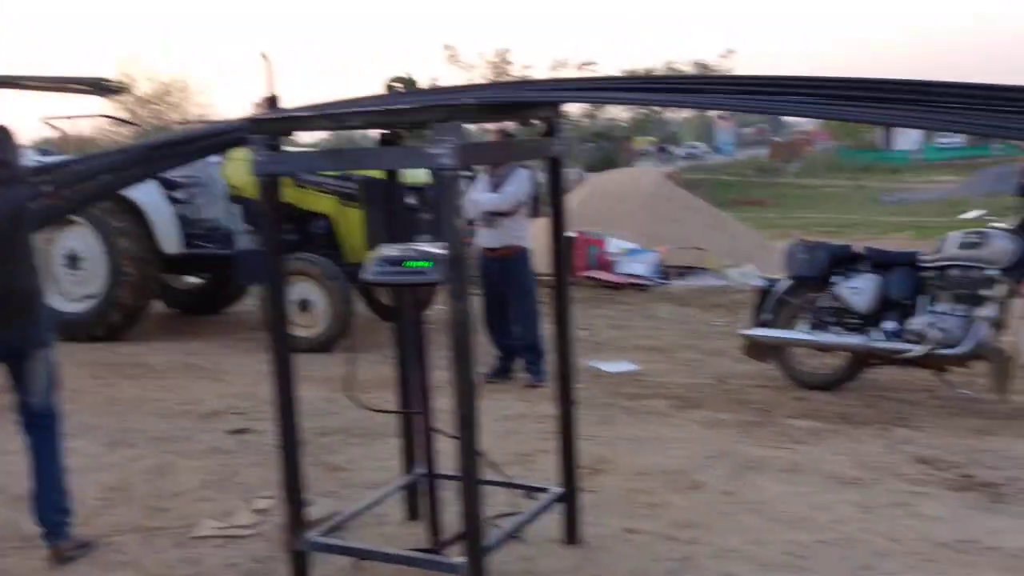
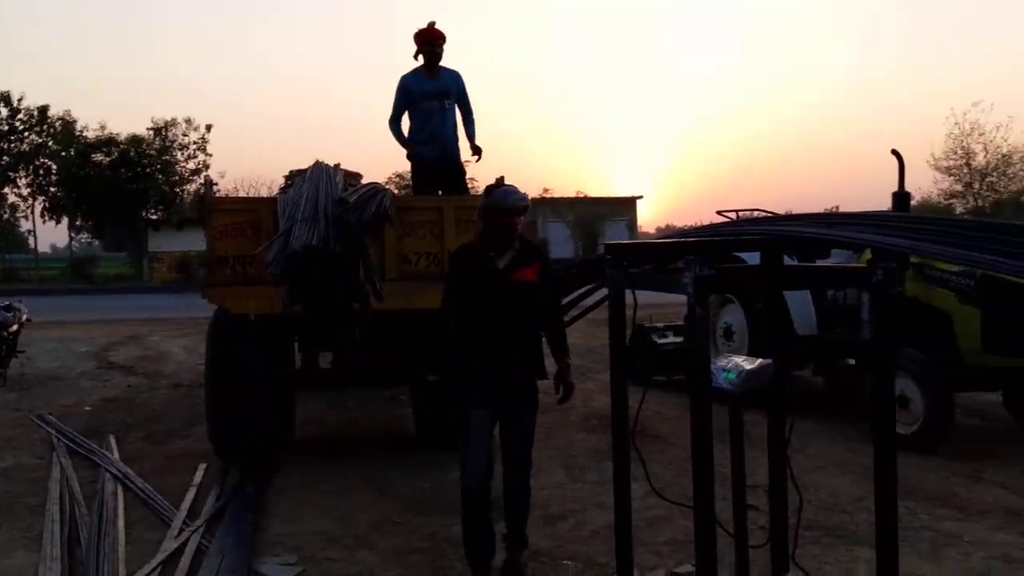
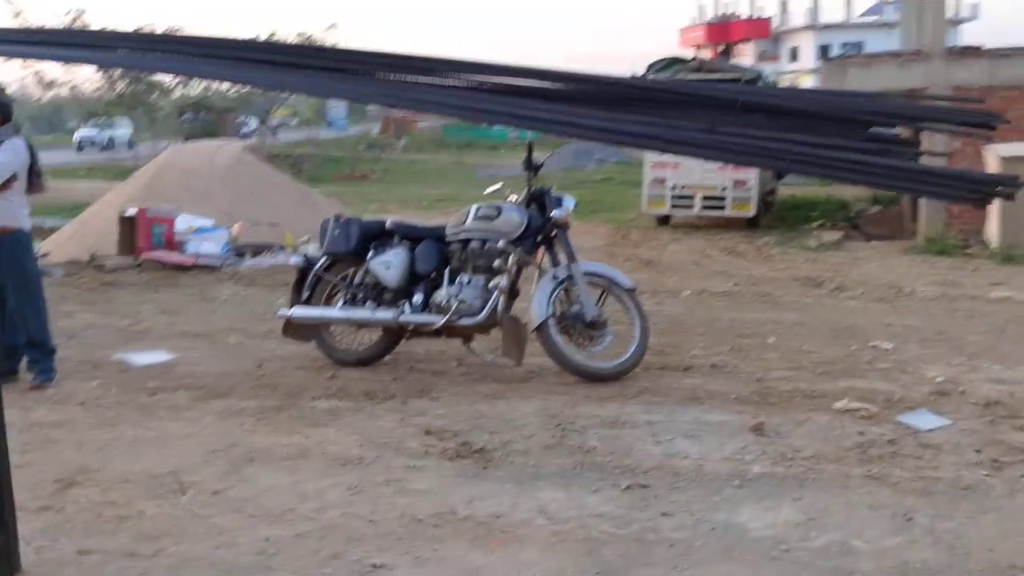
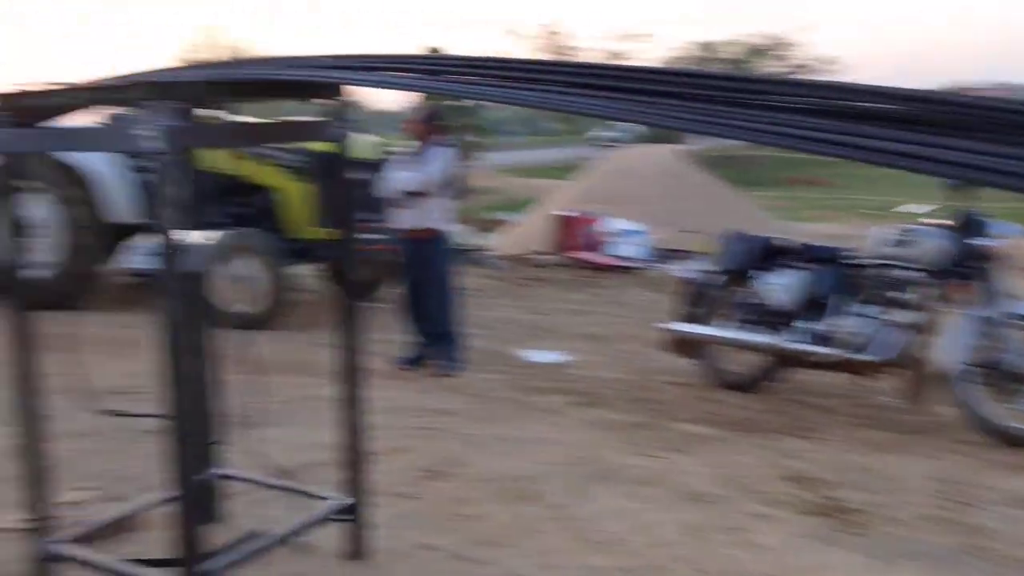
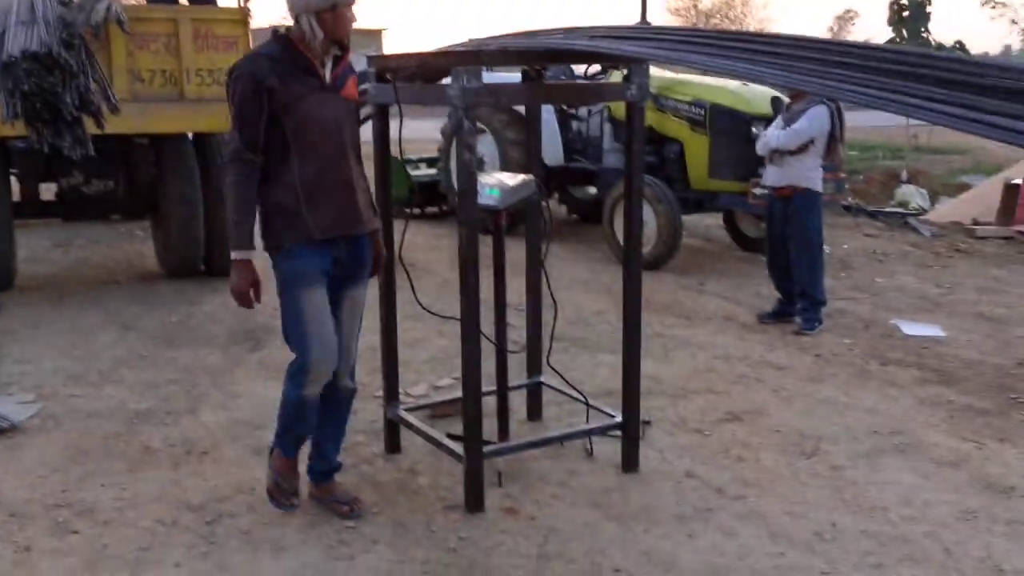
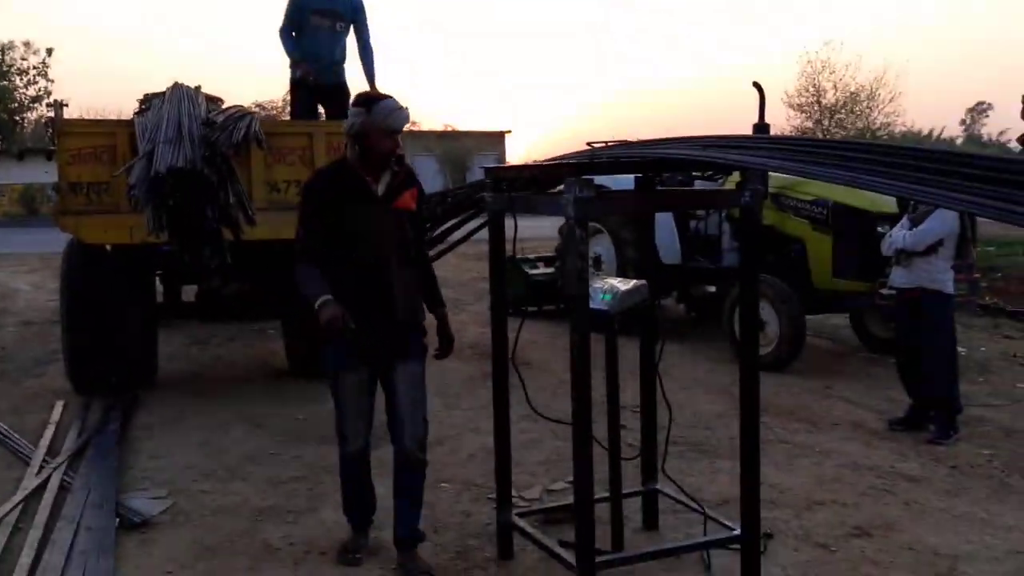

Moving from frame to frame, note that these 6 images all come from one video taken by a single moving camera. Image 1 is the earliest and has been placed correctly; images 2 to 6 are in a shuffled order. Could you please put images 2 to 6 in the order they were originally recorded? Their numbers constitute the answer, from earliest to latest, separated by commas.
3, 4, 2, 6, 5
